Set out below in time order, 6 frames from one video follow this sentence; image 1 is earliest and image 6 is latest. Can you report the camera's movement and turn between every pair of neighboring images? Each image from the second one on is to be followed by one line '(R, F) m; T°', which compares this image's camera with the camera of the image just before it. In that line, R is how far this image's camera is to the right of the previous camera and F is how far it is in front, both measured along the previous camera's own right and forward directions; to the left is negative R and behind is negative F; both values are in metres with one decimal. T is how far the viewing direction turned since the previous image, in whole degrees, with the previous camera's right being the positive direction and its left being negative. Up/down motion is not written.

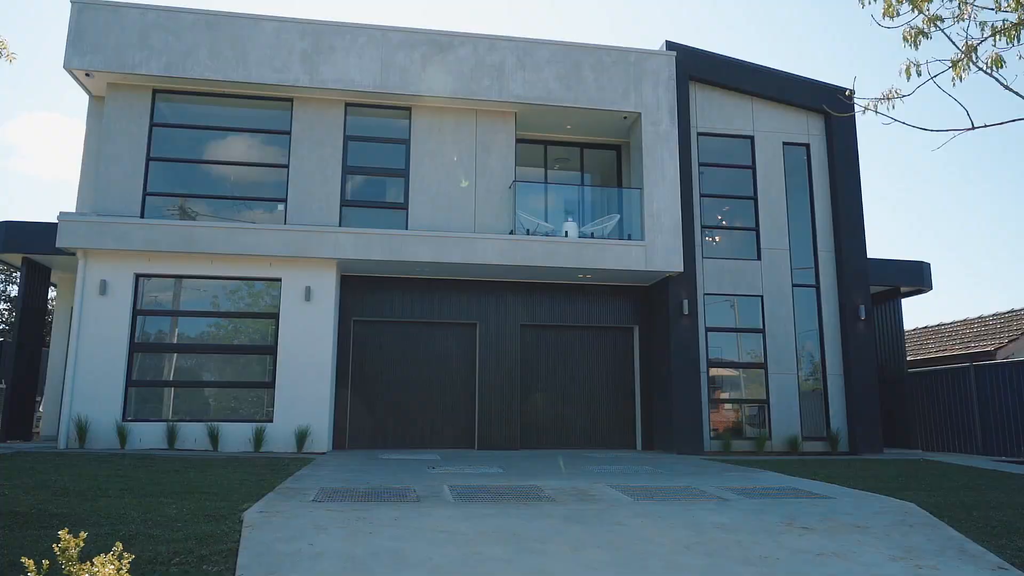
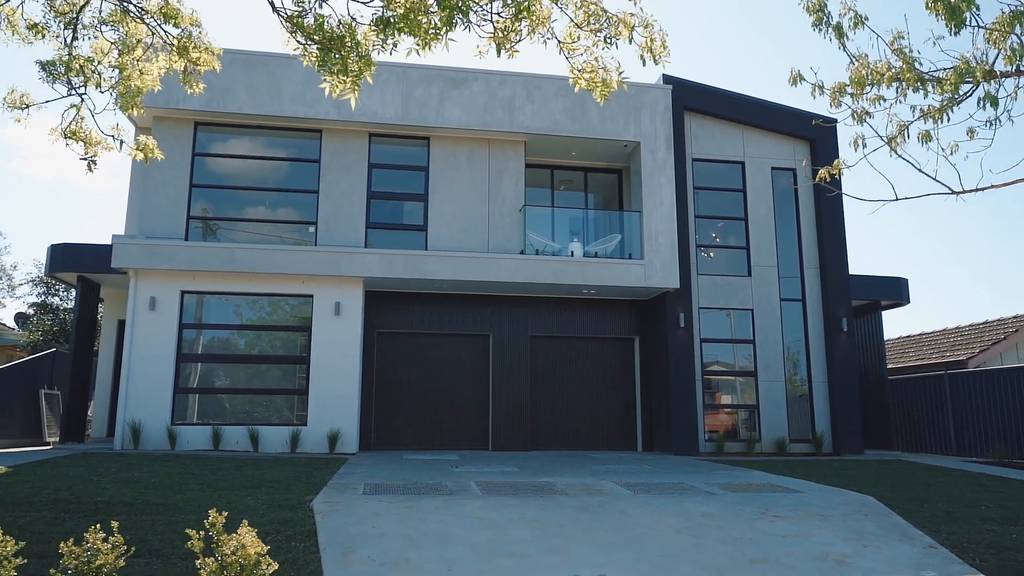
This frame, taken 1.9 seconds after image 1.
(-0.2, -1.2) m; 0°
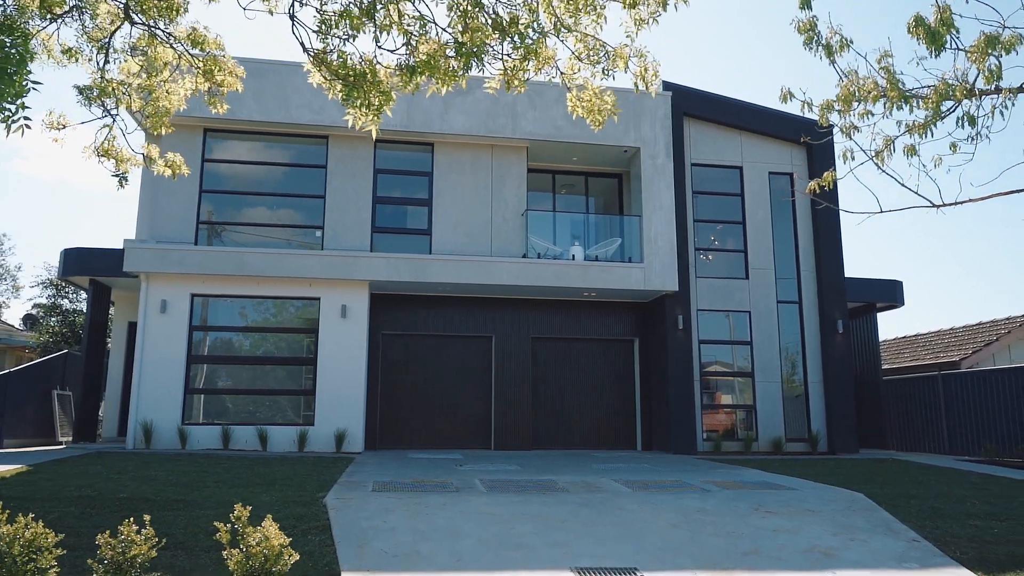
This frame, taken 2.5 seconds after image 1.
(0.0, -0.3) m; 0°
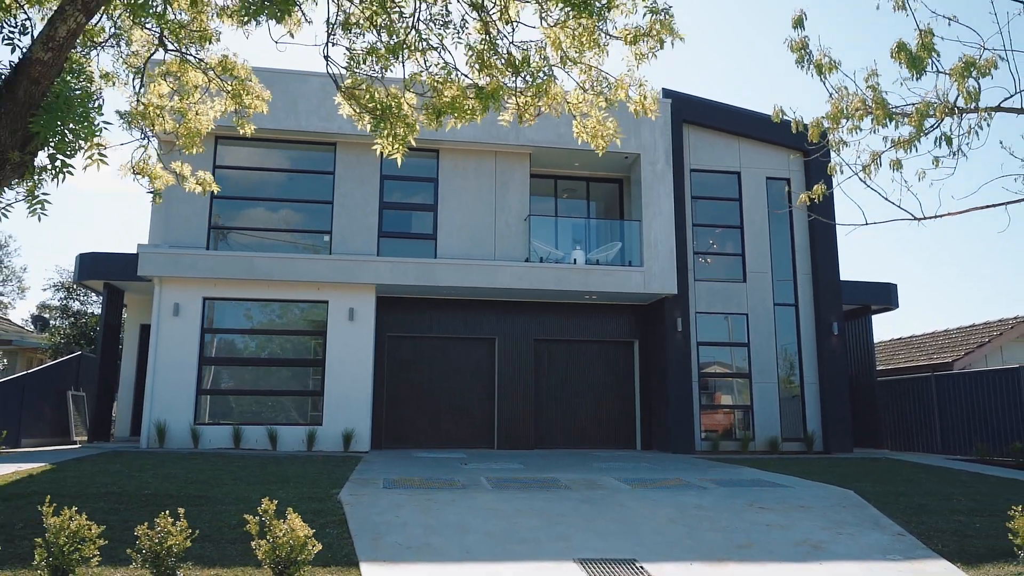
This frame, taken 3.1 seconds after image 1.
(-0.1, -0.4) m; 0°
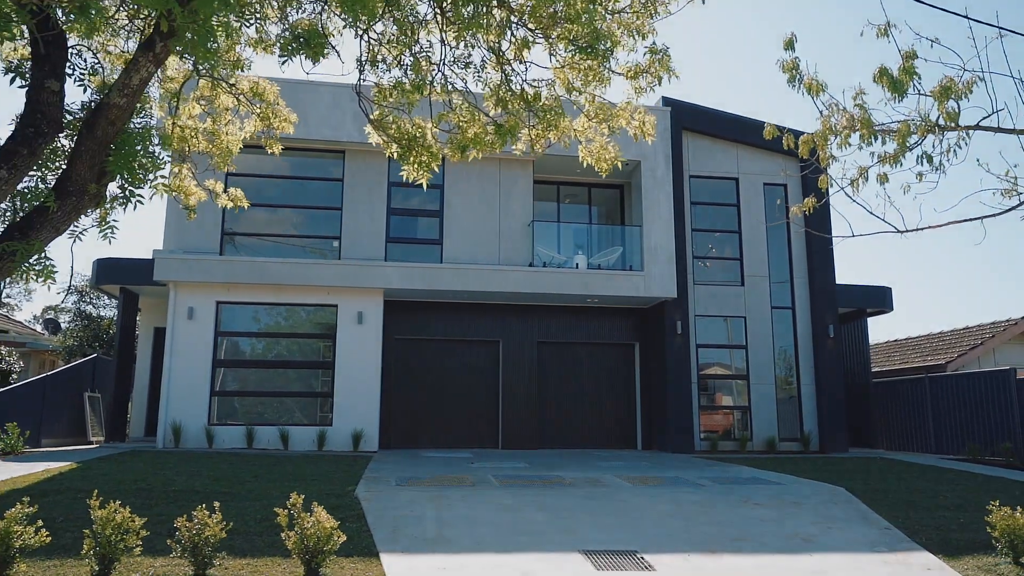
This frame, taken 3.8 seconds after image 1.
(-0.1, -0.4) m; 0°
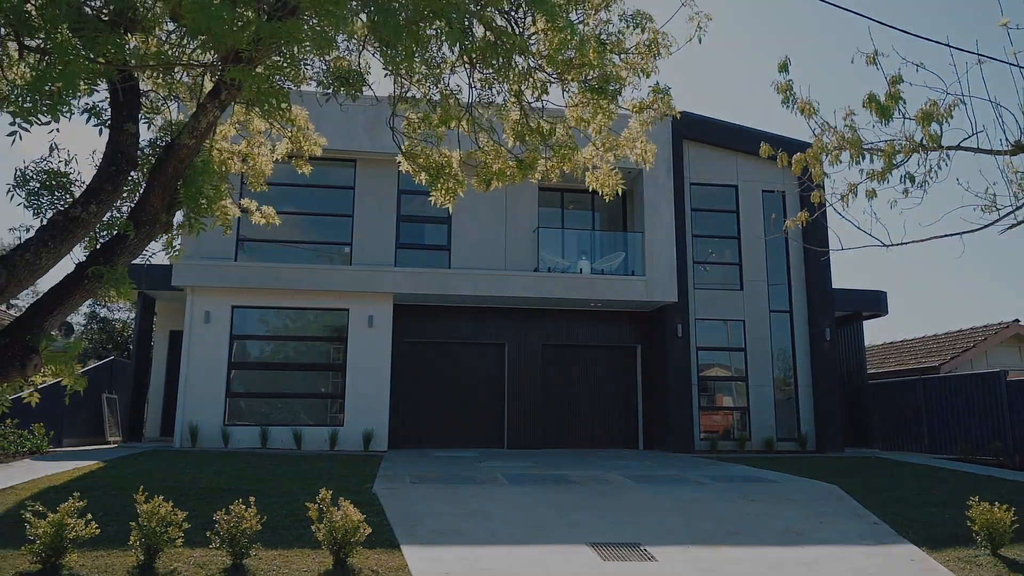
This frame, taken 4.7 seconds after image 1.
(-0.1, -0.5) m; 0°
